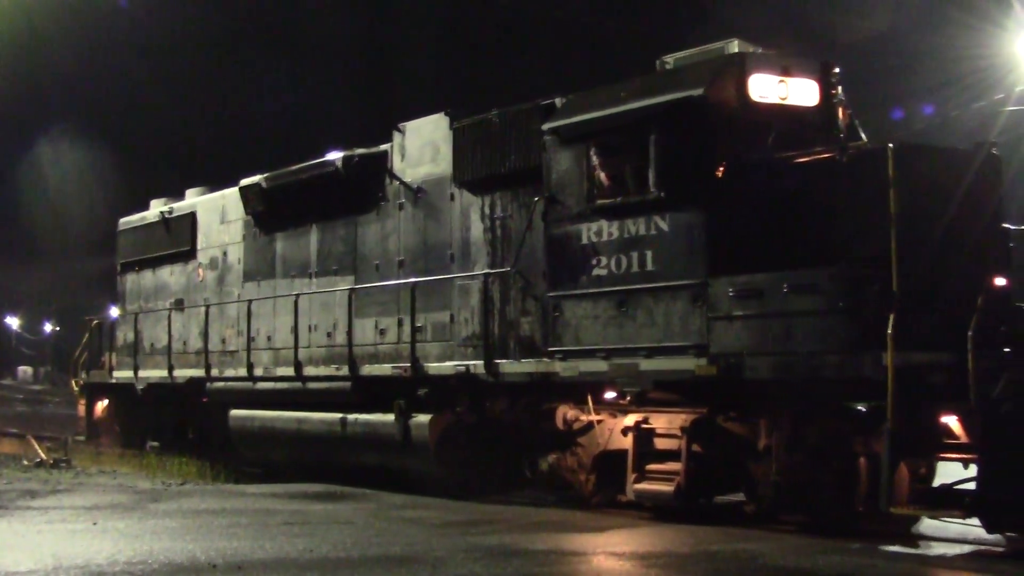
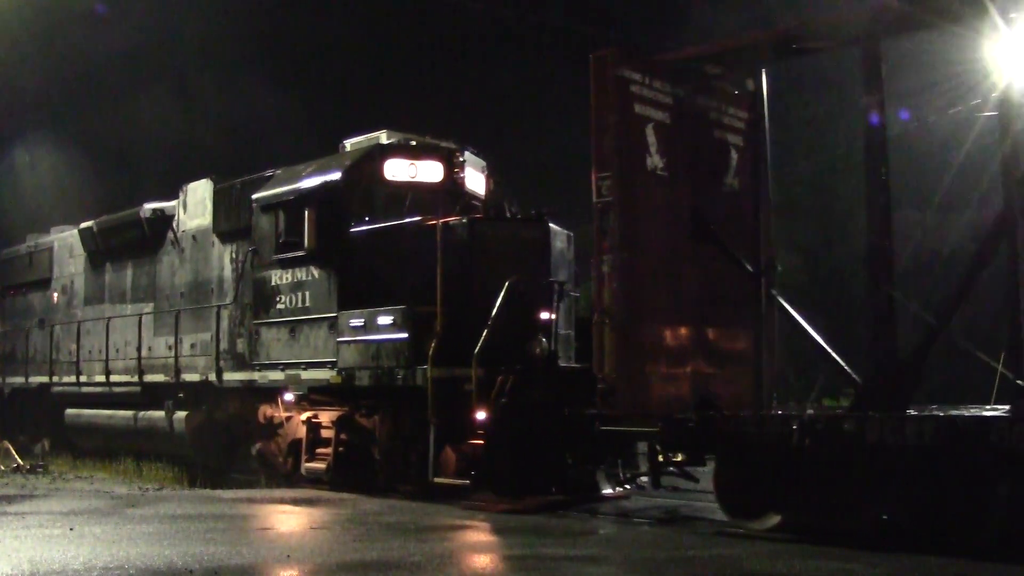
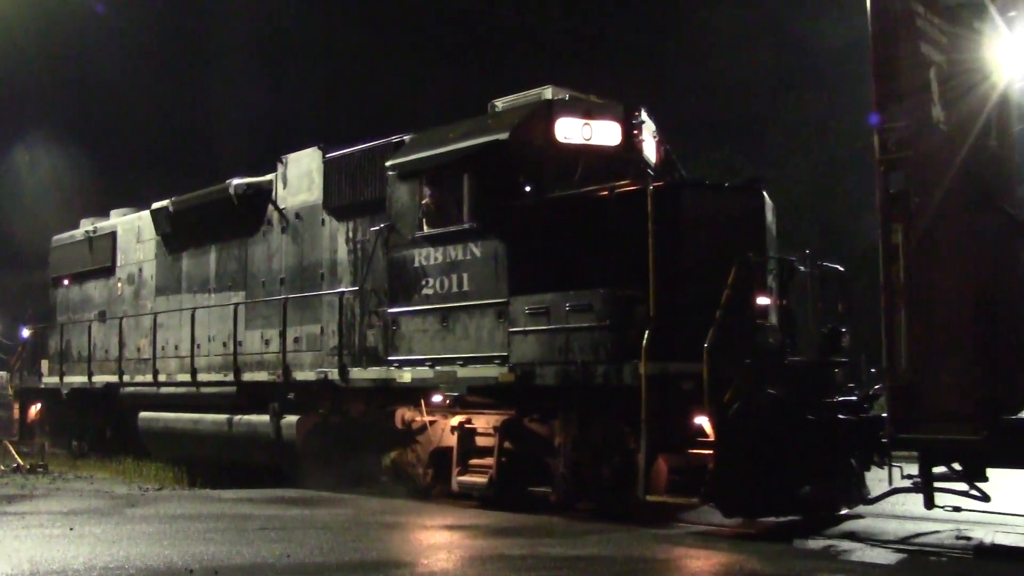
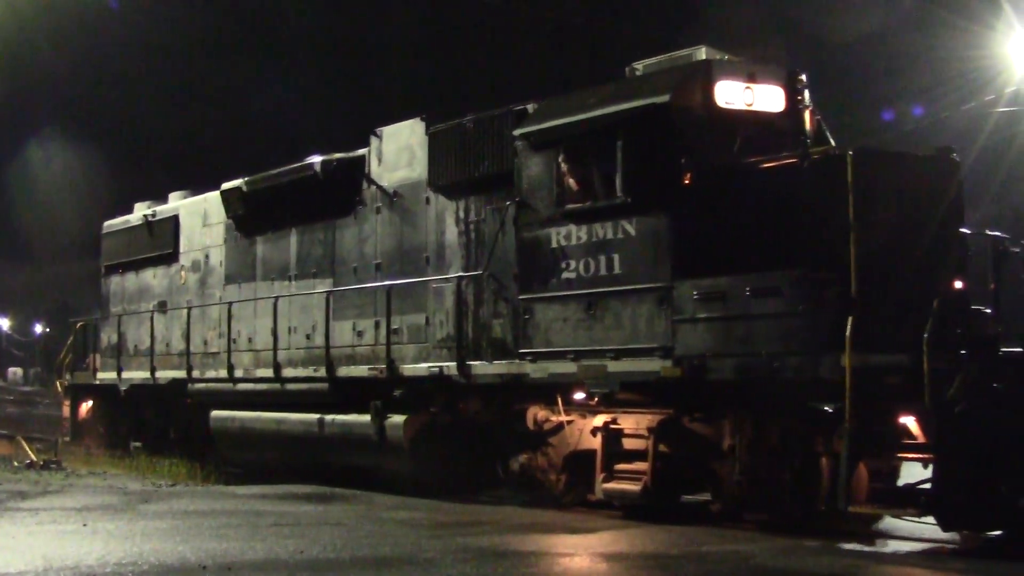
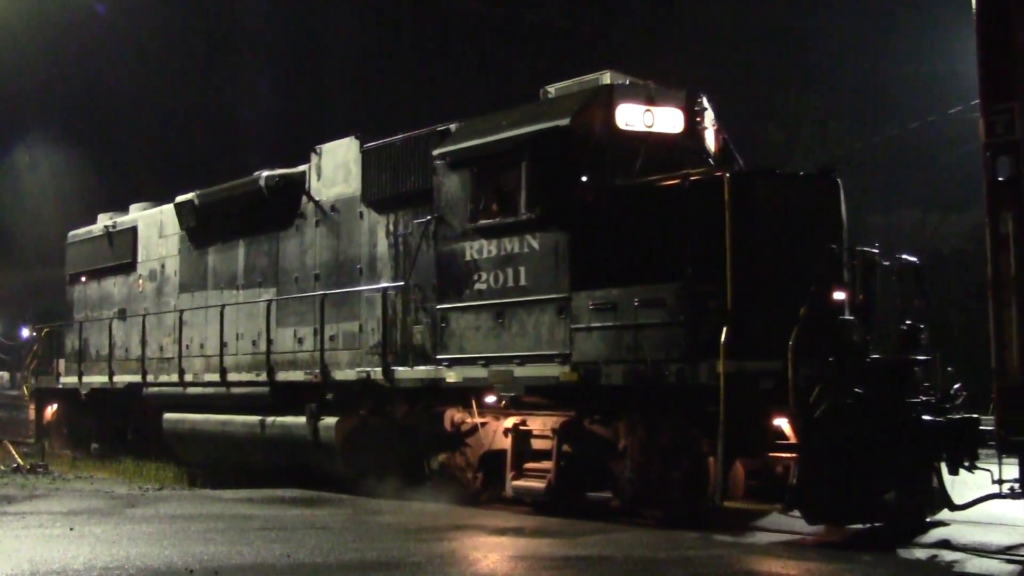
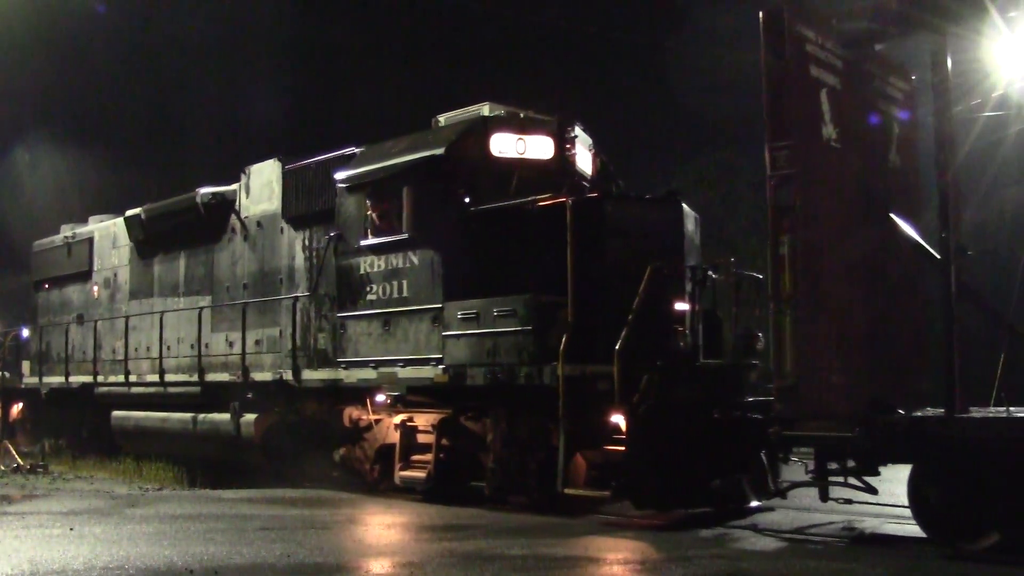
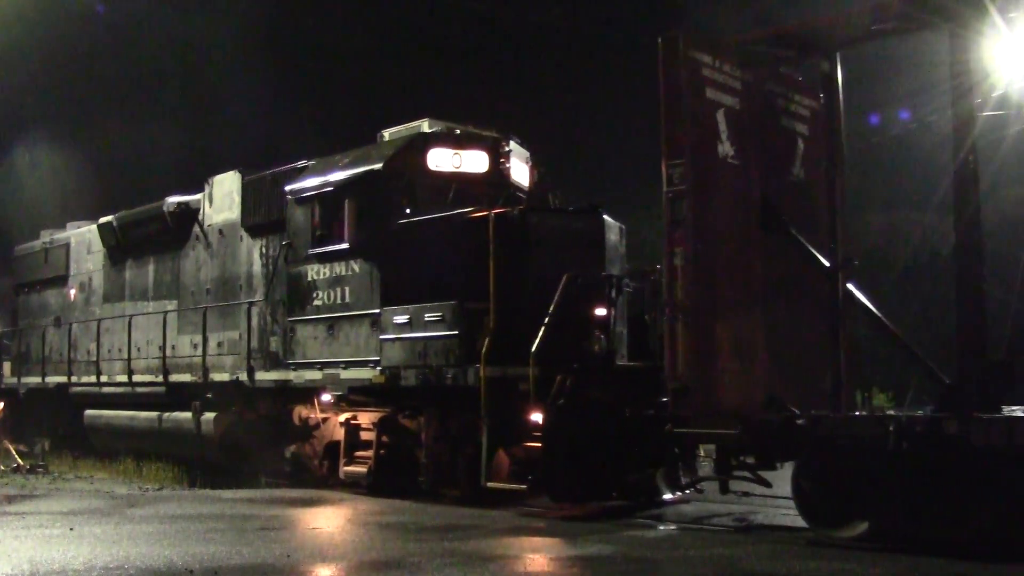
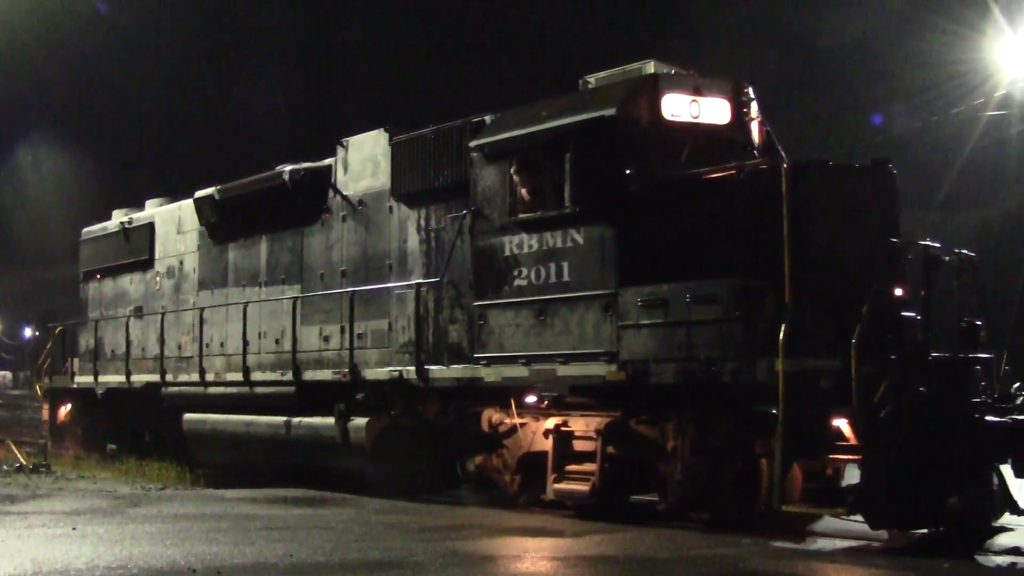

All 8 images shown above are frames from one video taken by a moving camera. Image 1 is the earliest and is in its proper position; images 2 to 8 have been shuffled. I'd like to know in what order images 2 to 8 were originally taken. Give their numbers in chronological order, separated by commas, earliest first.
4, 8, 5, 3, 6, 7, 2
